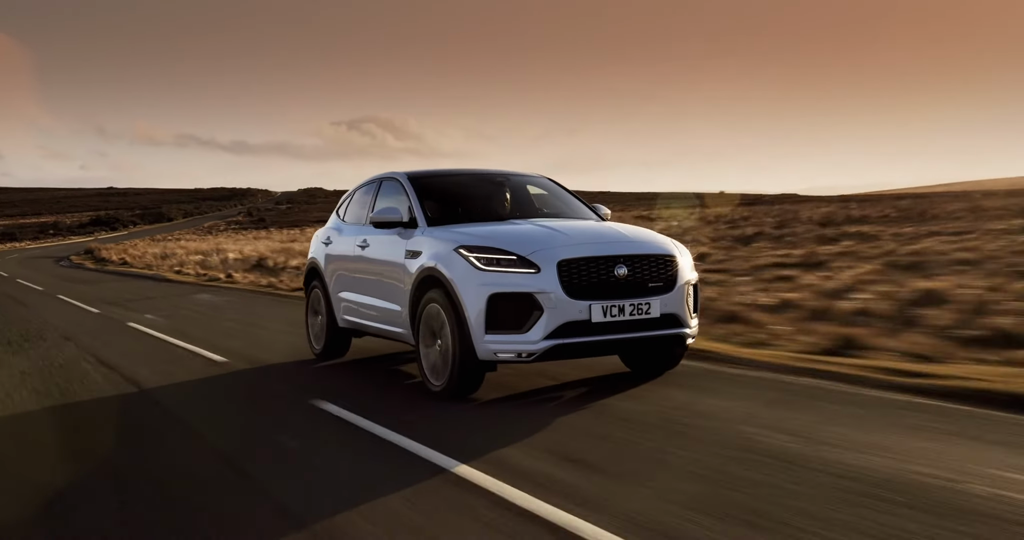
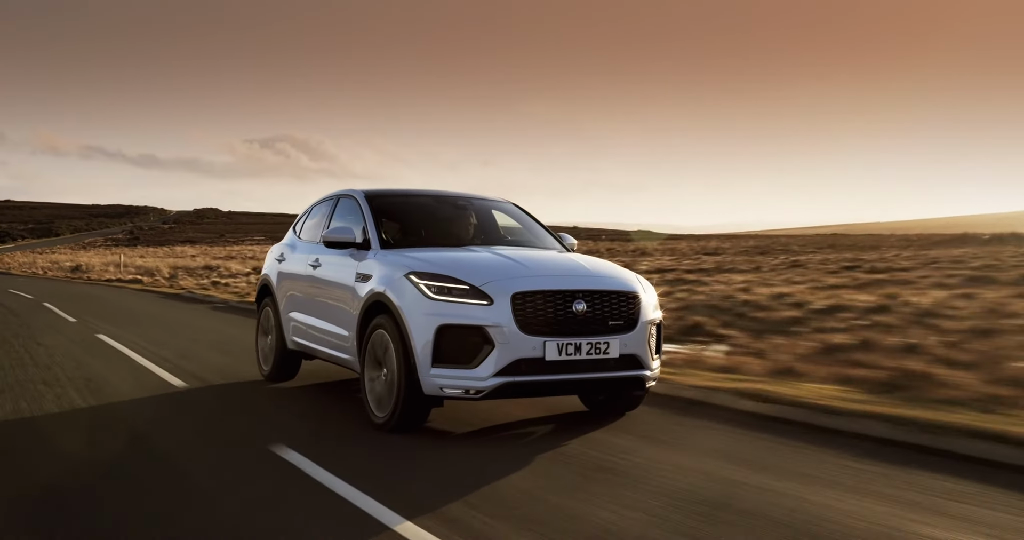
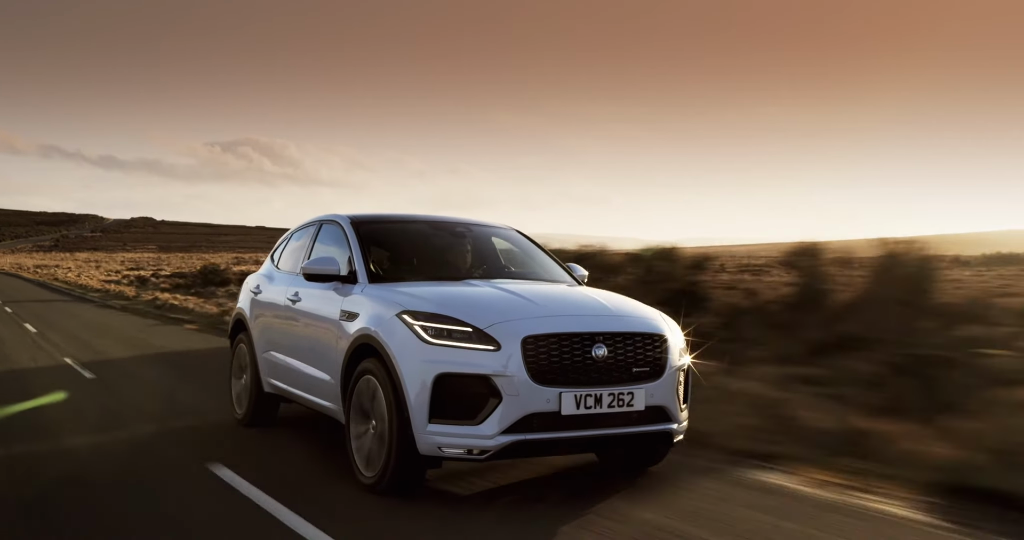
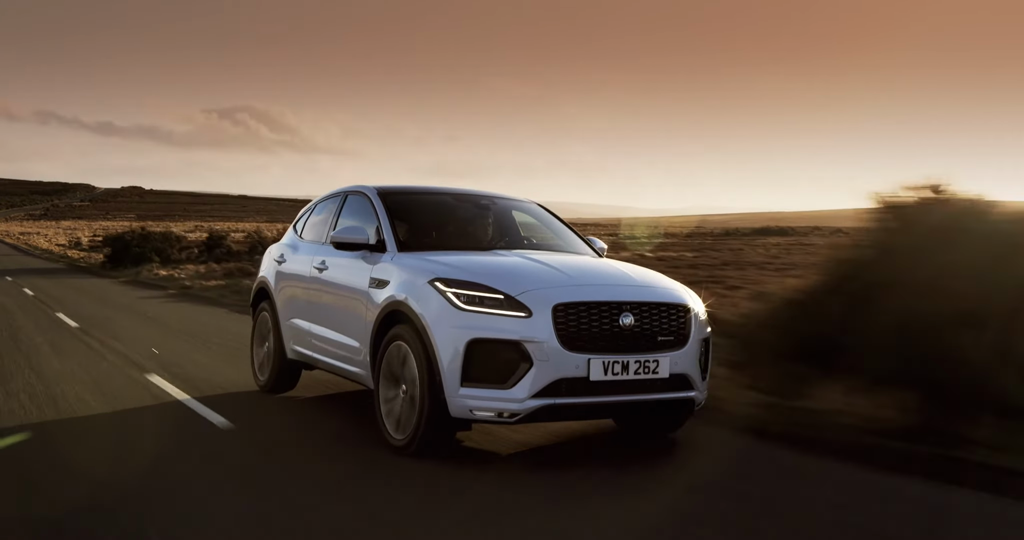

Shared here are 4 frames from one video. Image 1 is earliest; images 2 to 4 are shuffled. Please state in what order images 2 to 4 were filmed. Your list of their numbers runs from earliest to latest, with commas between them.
2, 3, 4
